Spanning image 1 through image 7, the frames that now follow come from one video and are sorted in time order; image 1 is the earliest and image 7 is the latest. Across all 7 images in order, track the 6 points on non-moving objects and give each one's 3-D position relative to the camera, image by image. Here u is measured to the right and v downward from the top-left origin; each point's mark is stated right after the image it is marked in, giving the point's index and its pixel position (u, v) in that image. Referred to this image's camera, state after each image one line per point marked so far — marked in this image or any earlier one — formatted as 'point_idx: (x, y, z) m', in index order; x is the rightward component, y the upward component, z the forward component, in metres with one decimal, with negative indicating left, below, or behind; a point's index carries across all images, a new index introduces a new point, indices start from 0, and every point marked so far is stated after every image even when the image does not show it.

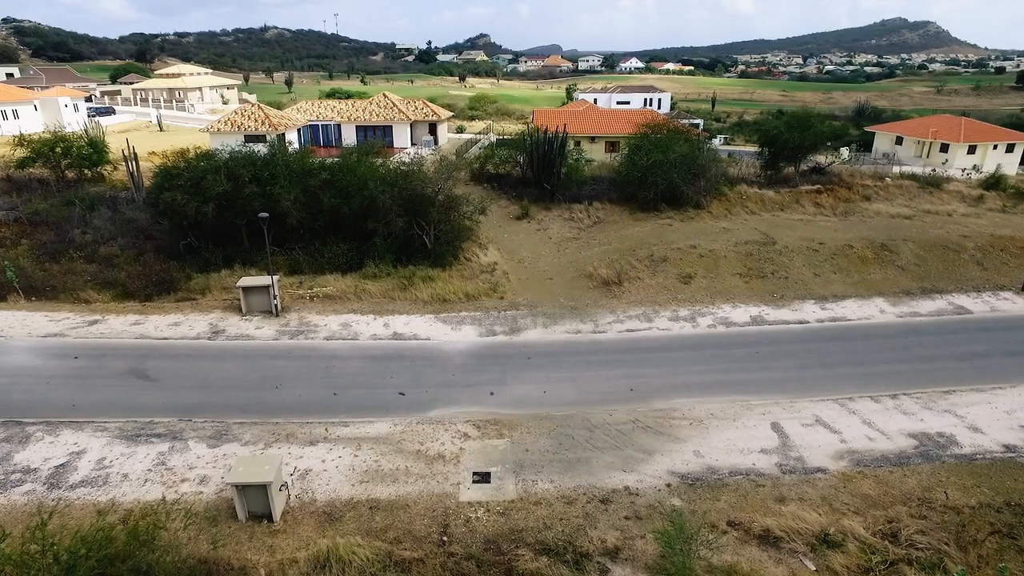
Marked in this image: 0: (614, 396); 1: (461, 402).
0: (+2.6, -2.7, +16.4) m
1: (-1.3, -2.9, +16.4) m
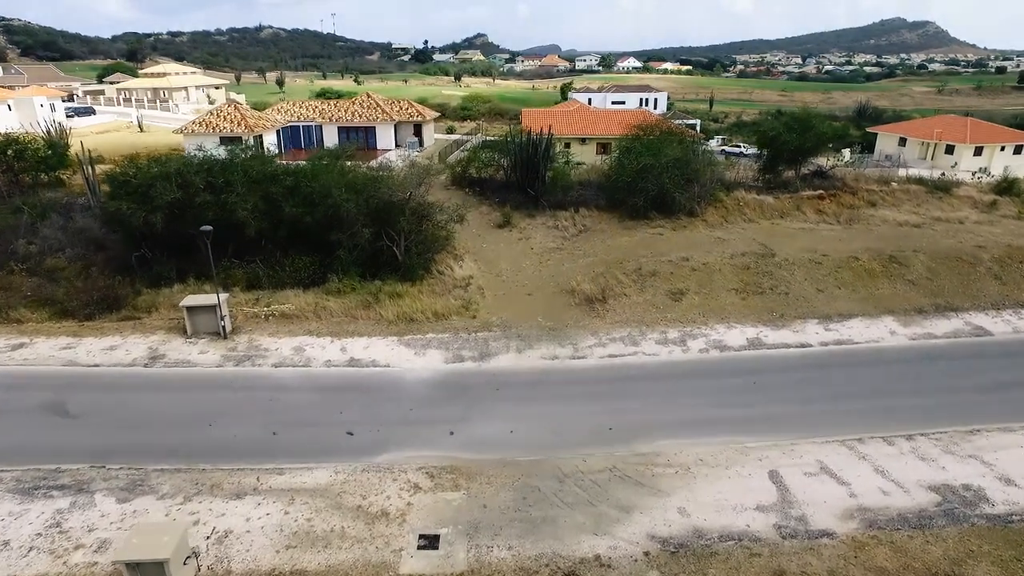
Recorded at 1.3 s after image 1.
0: (+1.7, -3.3, +14.4) m
1: (-2.1, -3.4, +14.4) m
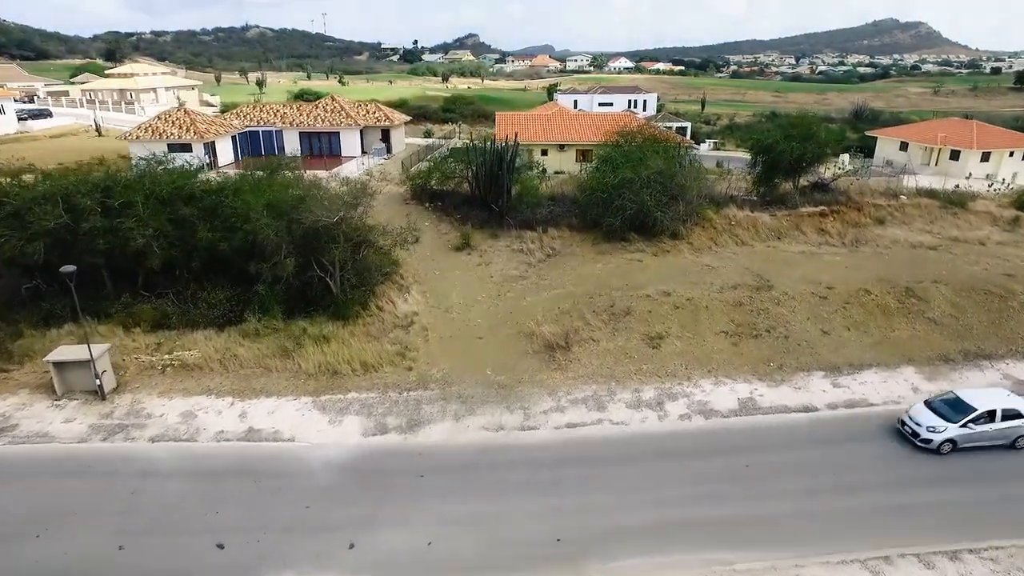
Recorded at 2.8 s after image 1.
0: (+0.3, -4.5, +10.9) m
1: (-3.5, -4.6, +10.8) m
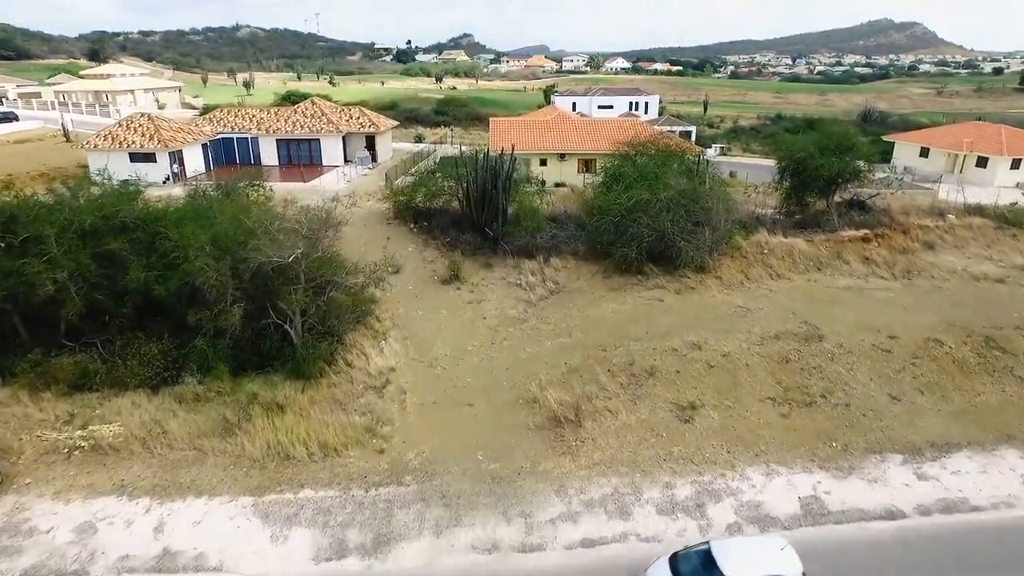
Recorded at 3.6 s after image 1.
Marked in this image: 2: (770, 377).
0: (+0.3, -5.8, +7.4) m
1: (-3.5, -5.9, +7.3) m
2: (+6.1, -2.1, +15.2) m
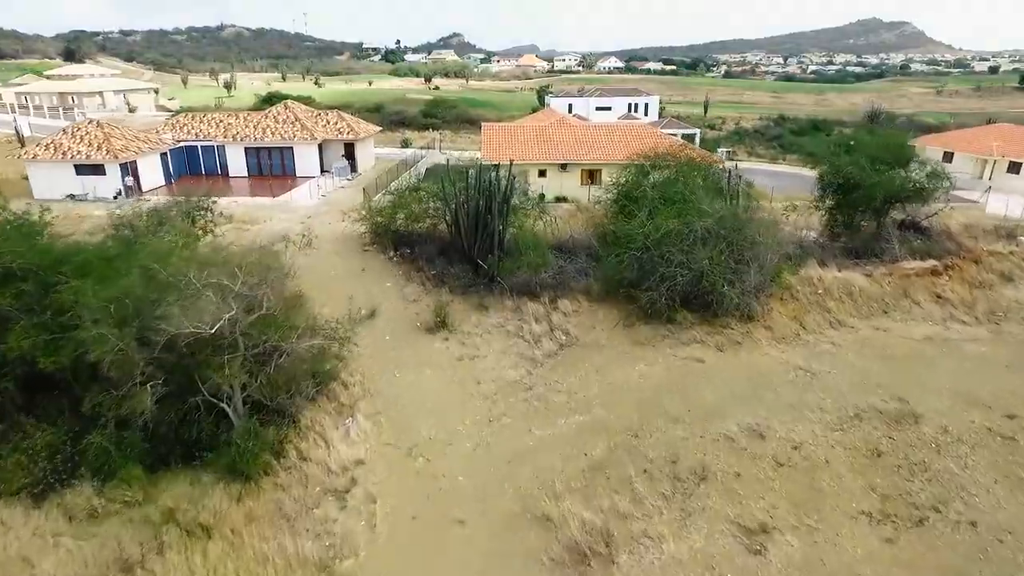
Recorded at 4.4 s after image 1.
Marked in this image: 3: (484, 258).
0: (+0.5, -7.1, +3.5) m
1: (-3.3, -7.3, +3.4) m
2: (+6.1, -3.3, +11.4) m
3: (-0.8, +0.9, +19.4) m
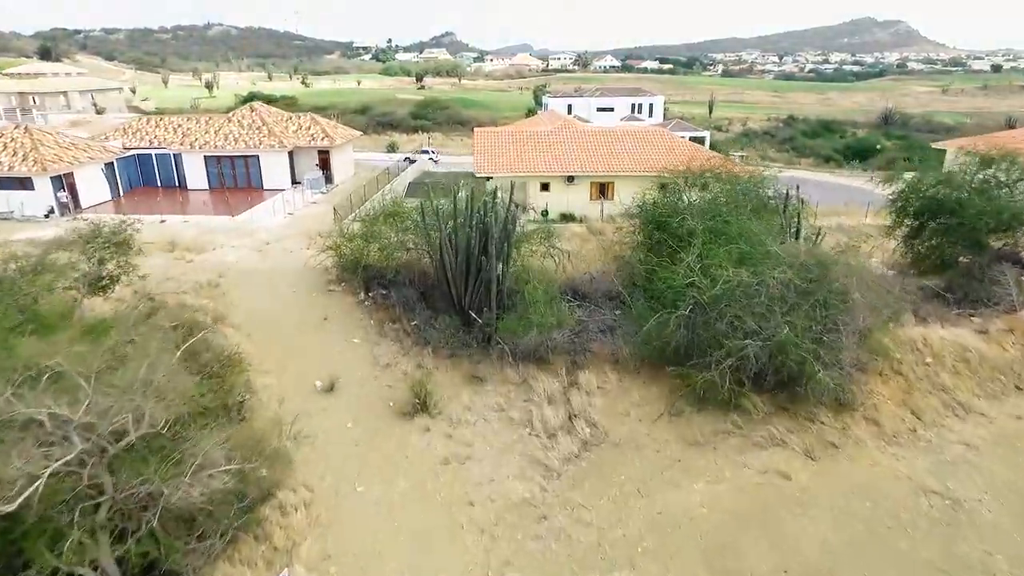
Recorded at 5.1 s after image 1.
0: (+0.8, -8.5, -0.9) m
1: (-3.1, -8.7, -1.1) m
2: (+6.3, -4.7, +7.0) m
3: (-0.8, -0.5, +14.9) m
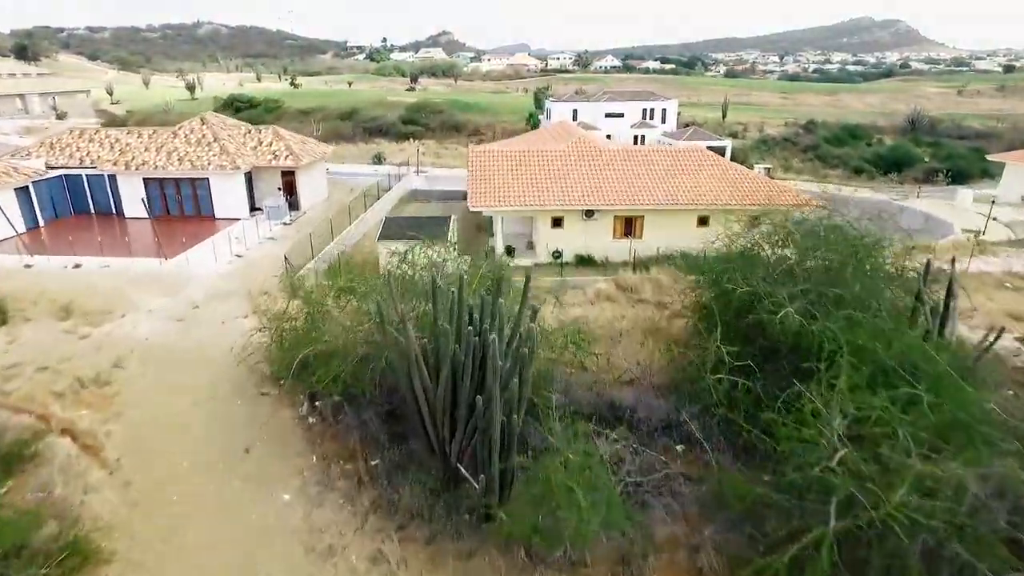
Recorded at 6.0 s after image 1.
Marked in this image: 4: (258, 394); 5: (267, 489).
0: (+1.0, -10.6, -6.4) m
1: (-2.8, -10.8, -6.6) m
2: (+6.5, -6.8, +1.5) m
3: (-0.6, -2.6, +9.4) m
4: (-5.1, -2.0, +13.0) m
5: (-4.0, -3.1, +10.6) m
